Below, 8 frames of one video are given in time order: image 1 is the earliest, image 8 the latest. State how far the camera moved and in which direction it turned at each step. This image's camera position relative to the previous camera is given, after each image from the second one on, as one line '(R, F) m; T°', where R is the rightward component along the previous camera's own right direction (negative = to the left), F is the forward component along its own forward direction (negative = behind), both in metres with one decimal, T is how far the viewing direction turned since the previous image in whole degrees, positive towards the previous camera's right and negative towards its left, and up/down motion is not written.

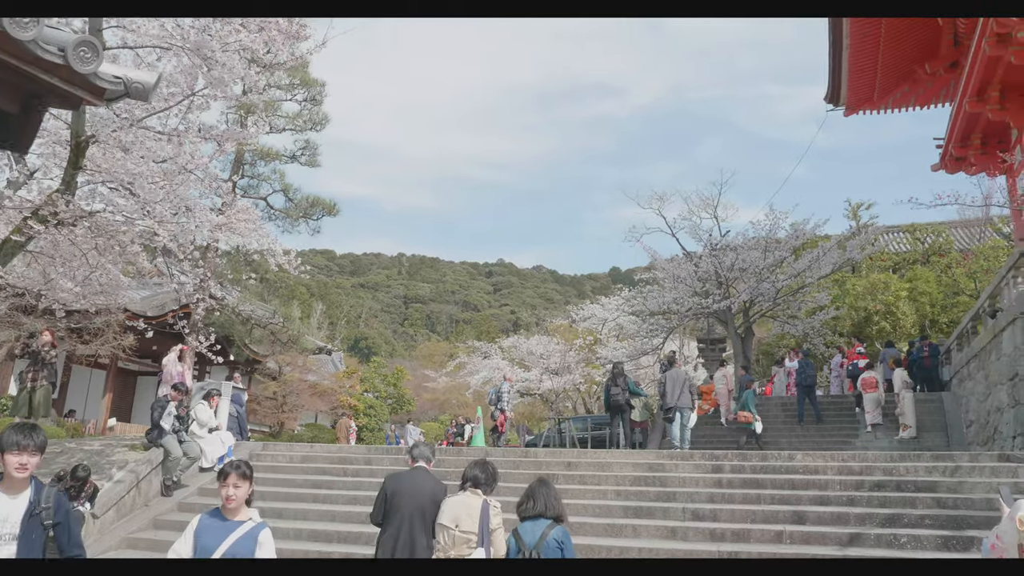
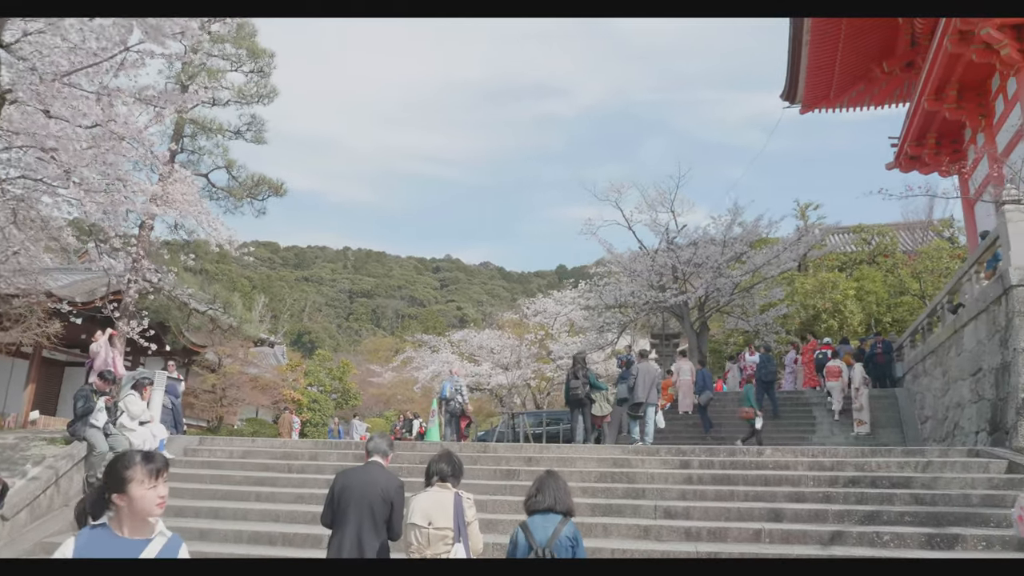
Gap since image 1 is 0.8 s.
(-0.1, +0.5) m; +4°
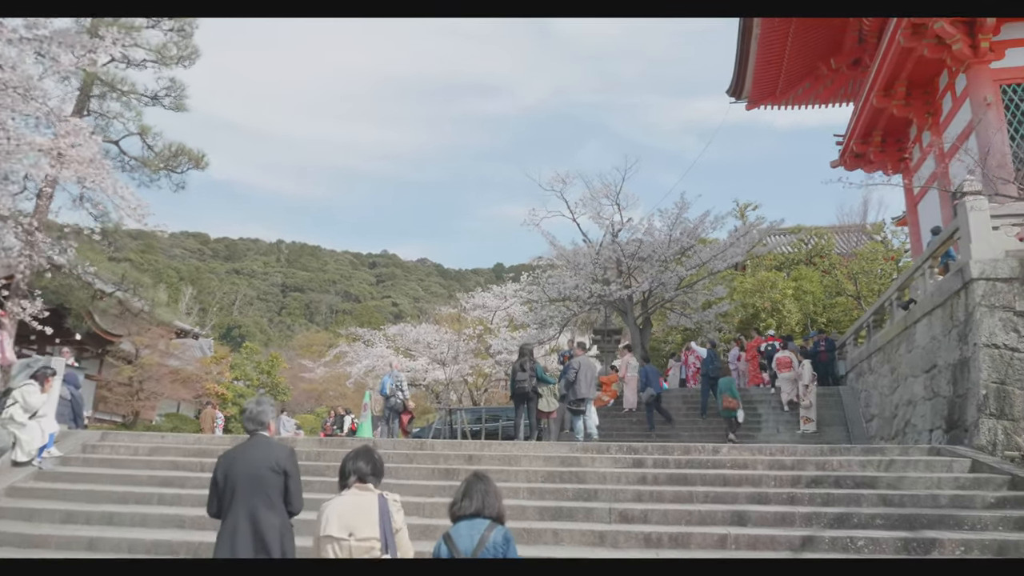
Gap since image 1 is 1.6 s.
(-0.1, +0.6) m; +5°
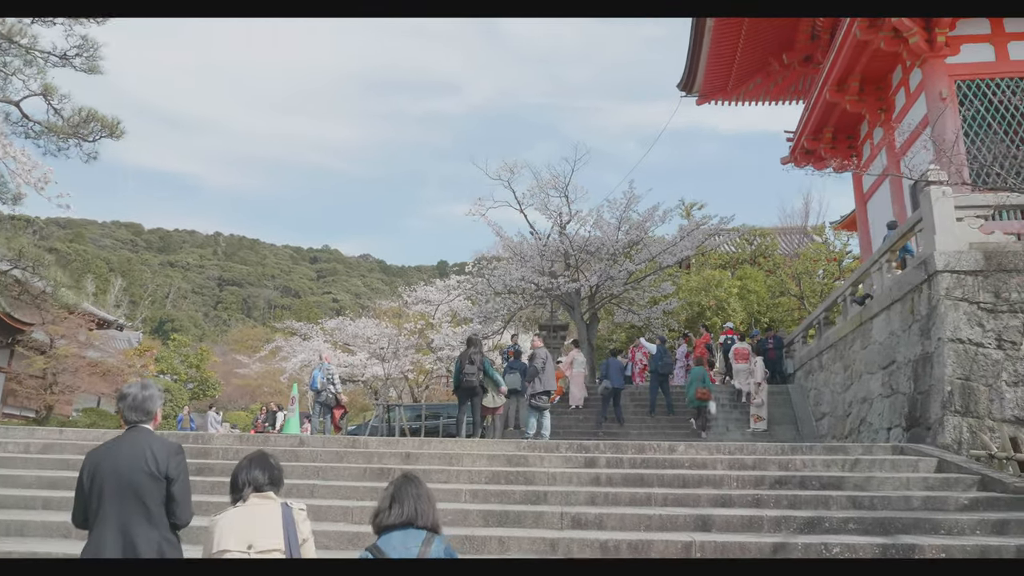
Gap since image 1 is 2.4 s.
(0.0, +0.6) m; +4°
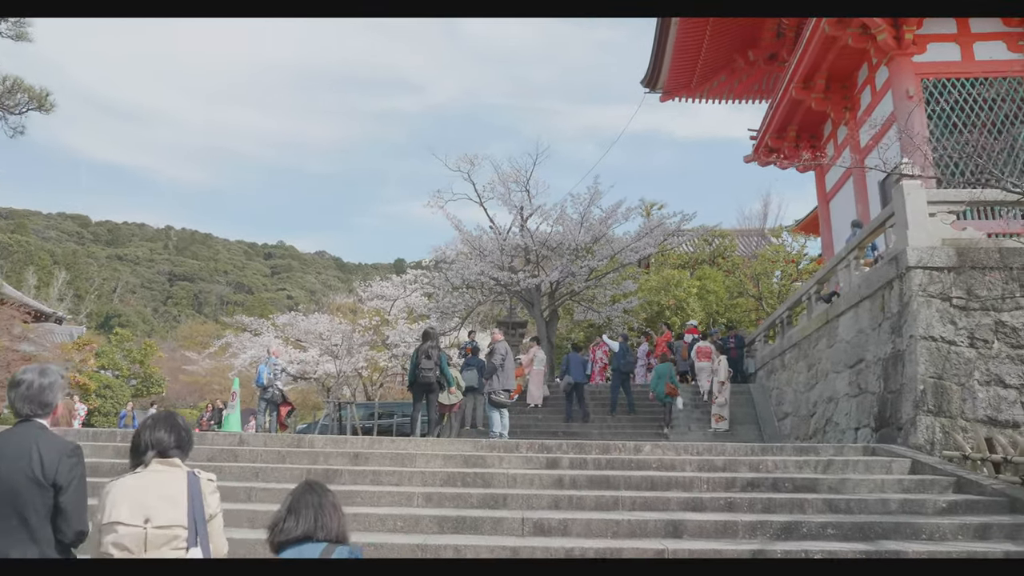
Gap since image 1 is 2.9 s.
(0.0, +0.4) m; +3°
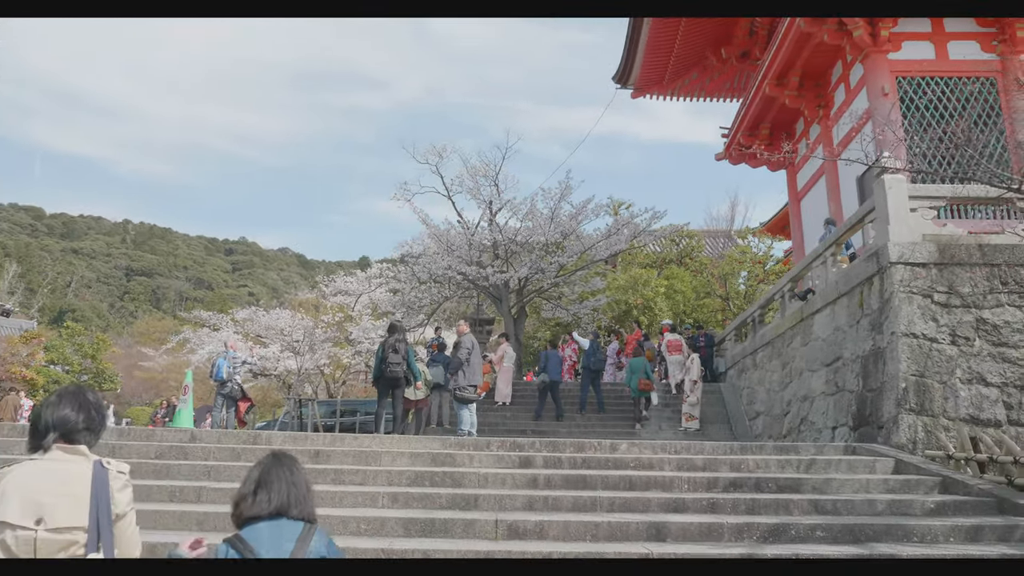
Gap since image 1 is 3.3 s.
(-0.1, +0.3) m; +3°
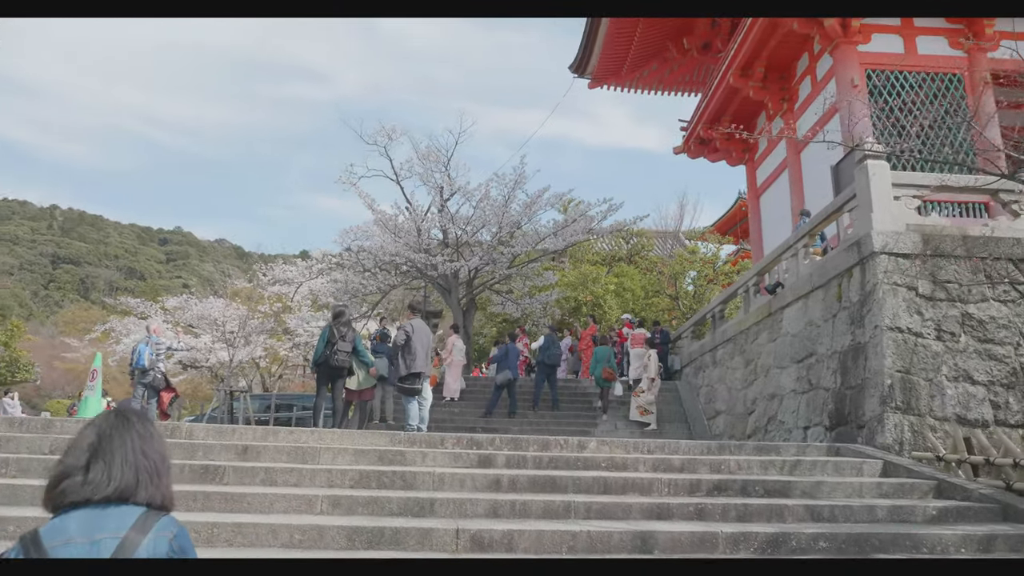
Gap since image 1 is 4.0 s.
(-0.1, +0.6) m; +4°
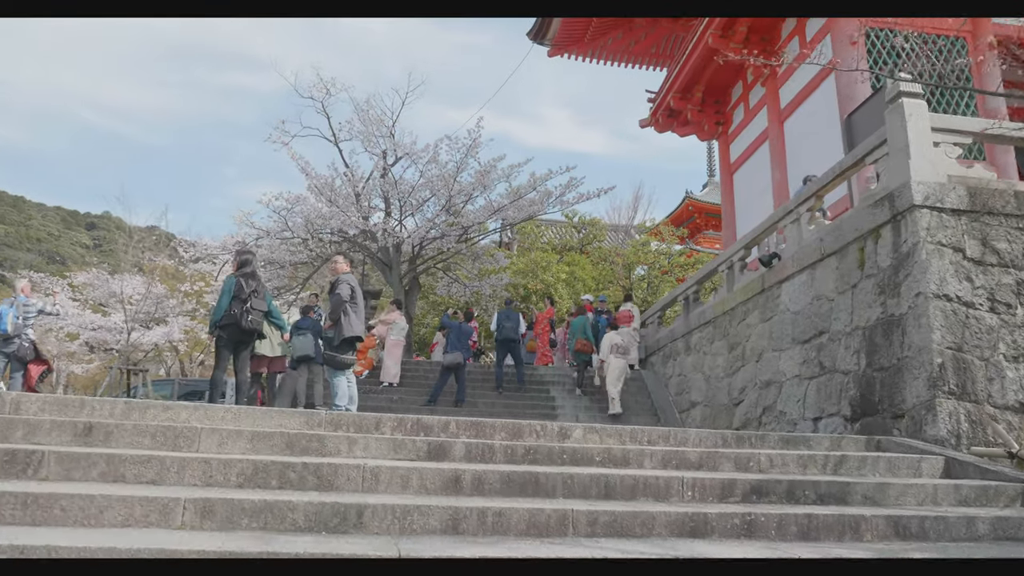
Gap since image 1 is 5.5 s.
(-0.1, +1.4) m; +4°
